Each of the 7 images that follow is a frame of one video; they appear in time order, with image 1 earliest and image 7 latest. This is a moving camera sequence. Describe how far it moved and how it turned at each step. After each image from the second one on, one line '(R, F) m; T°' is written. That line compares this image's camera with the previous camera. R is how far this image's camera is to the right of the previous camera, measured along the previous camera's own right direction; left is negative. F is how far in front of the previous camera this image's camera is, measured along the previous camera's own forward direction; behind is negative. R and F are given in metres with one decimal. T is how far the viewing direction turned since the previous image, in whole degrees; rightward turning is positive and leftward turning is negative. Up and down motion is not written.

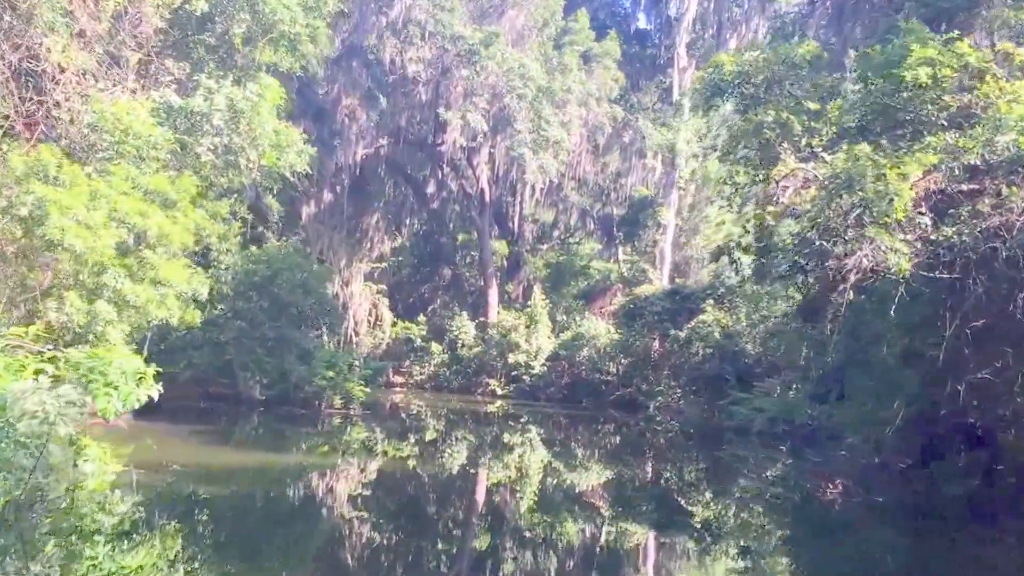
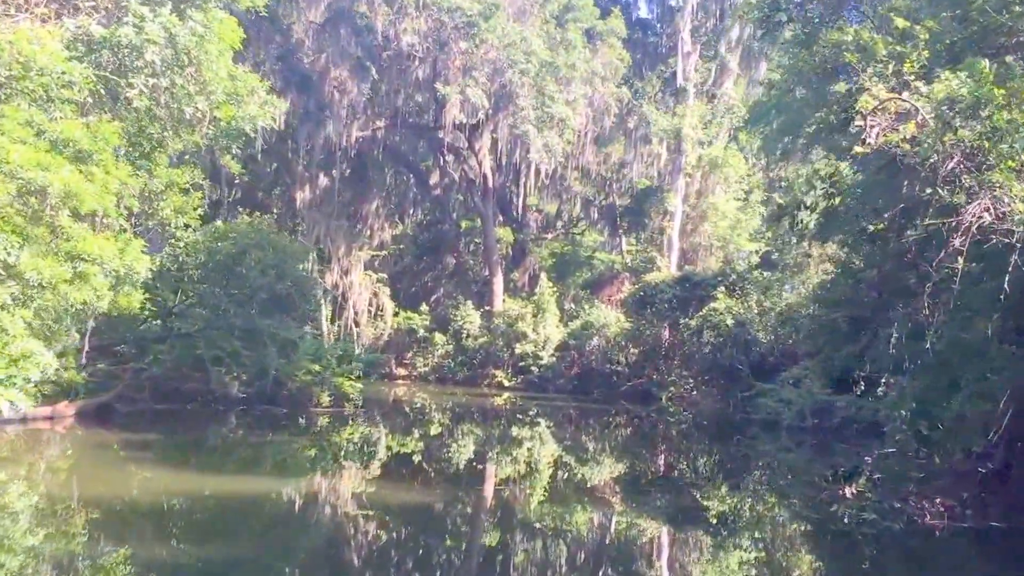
(0.0, +0.9) m; 0°
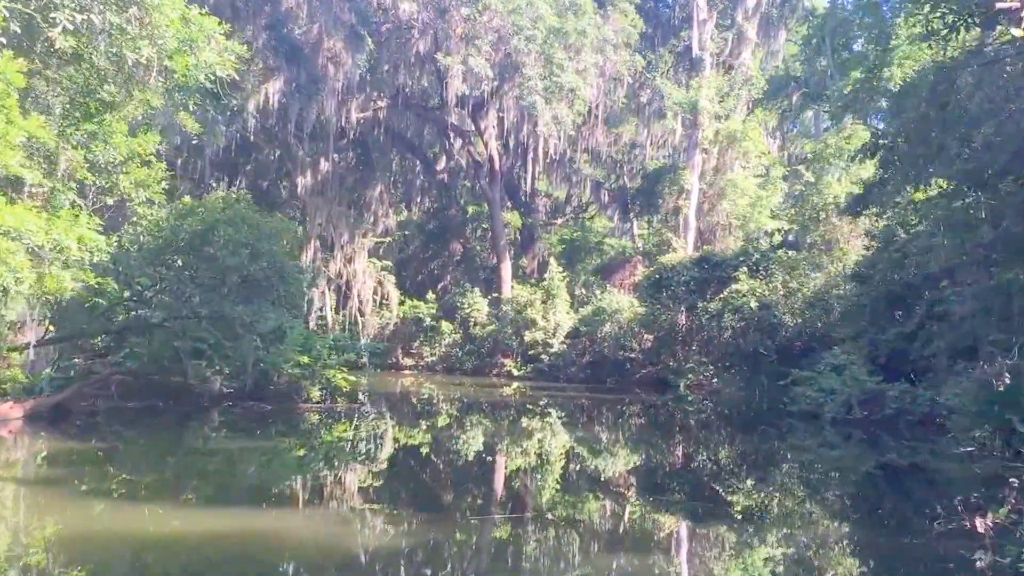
(0.0, +0.9) m; -1°
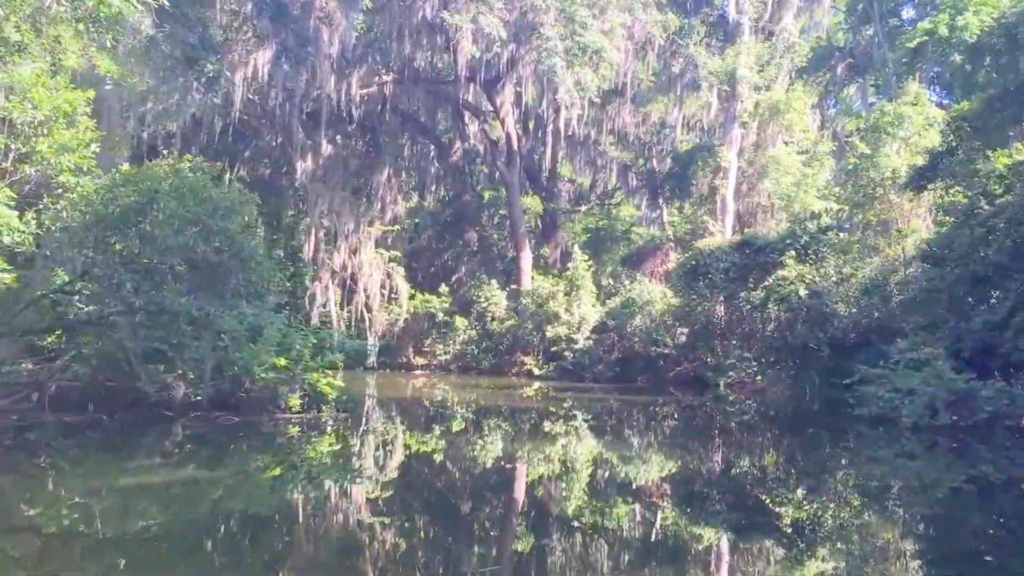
(+0.1, +2.0) m; -1°
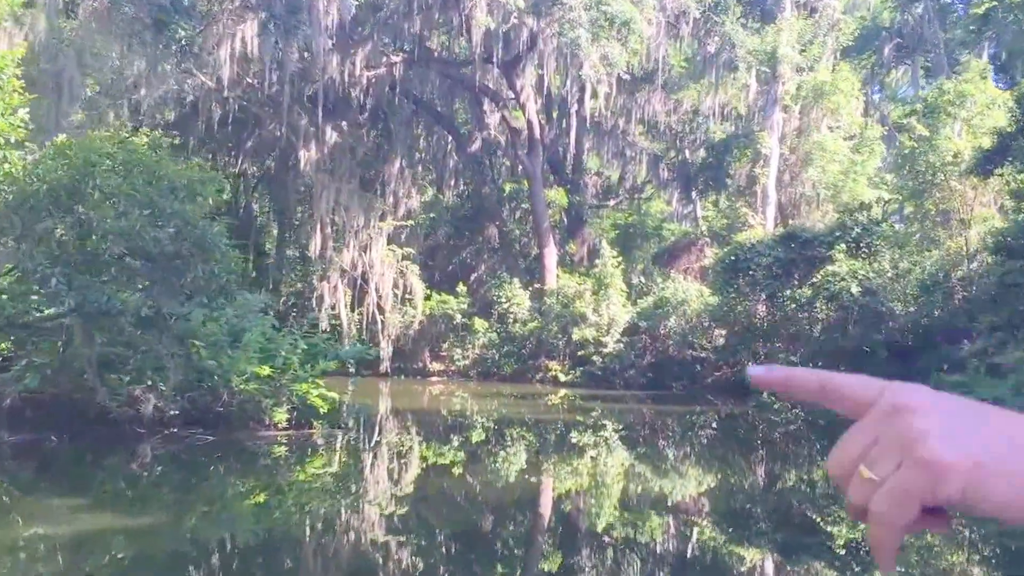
(+0.1, +1.6) m; -2°
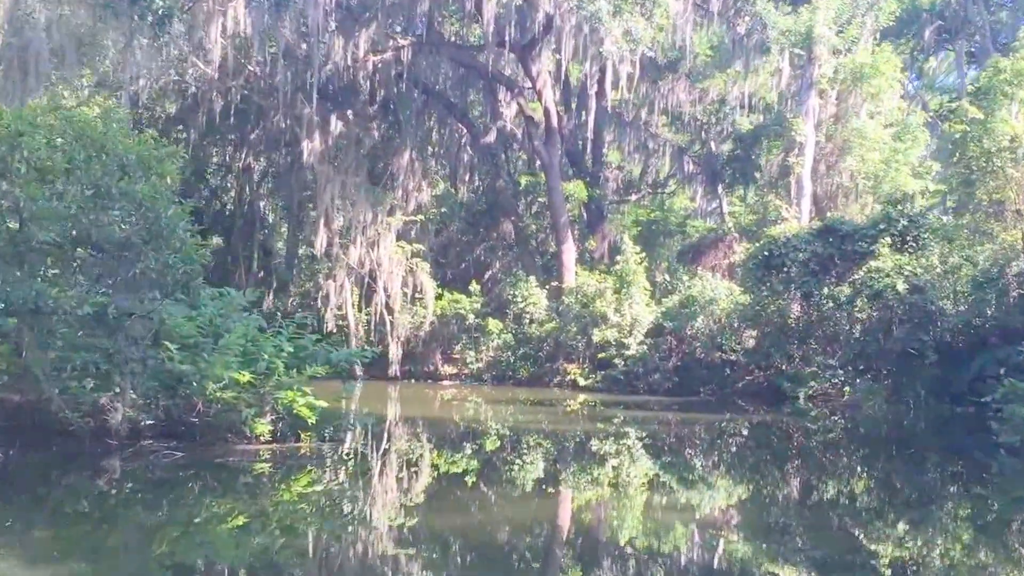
(+0.1, +1.2) m; -1°
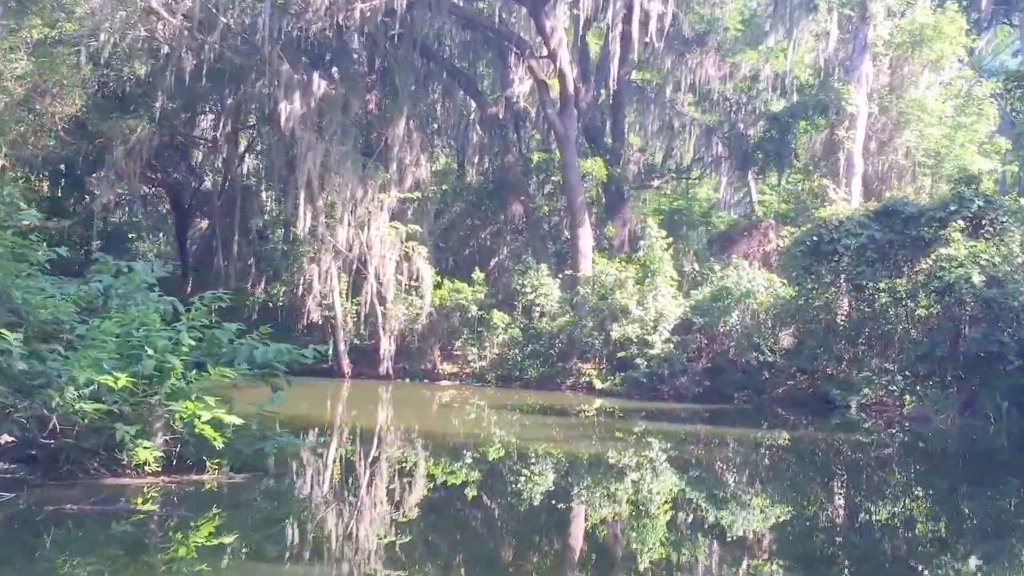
(+0.1, +2.1) m; -1°
